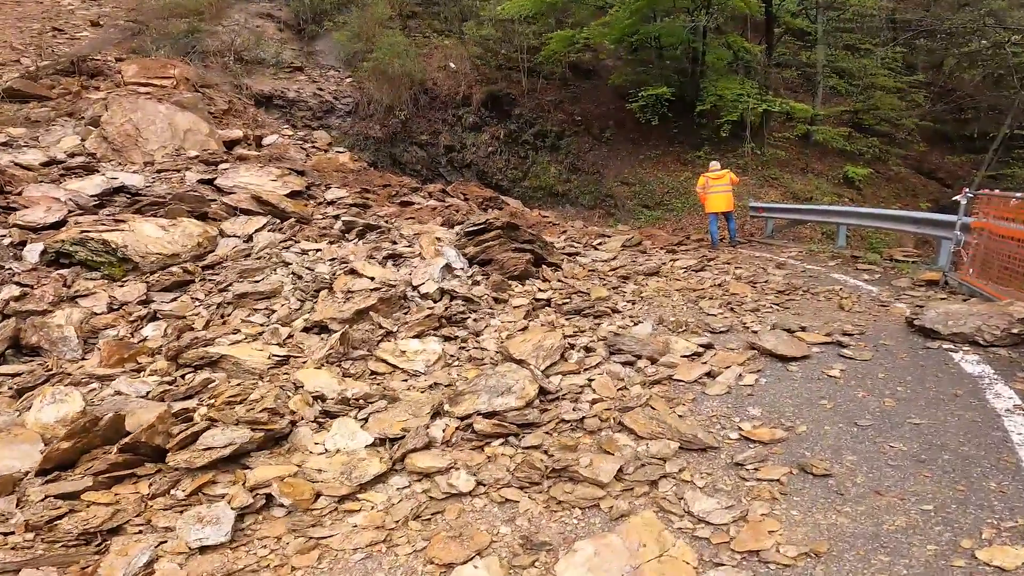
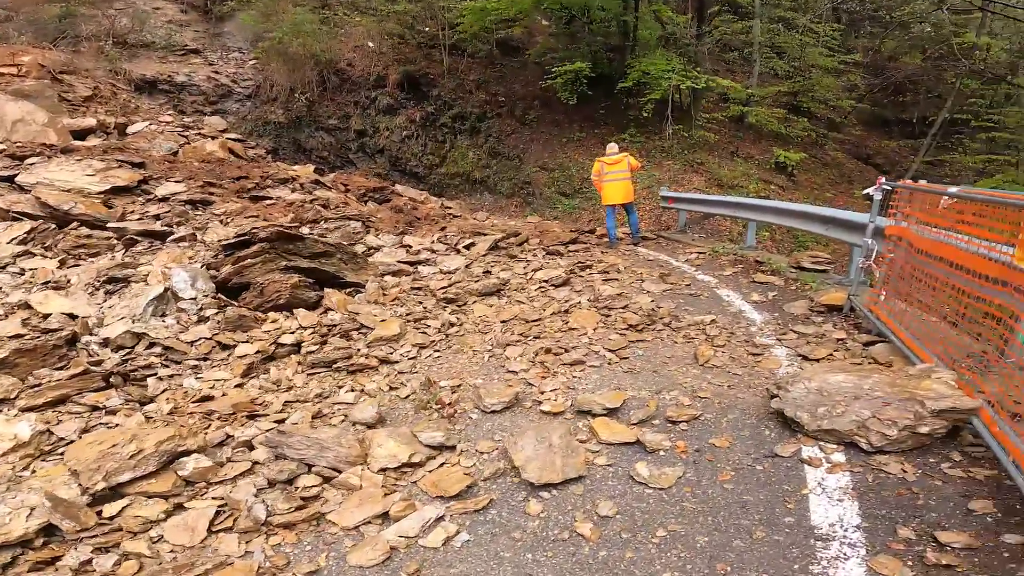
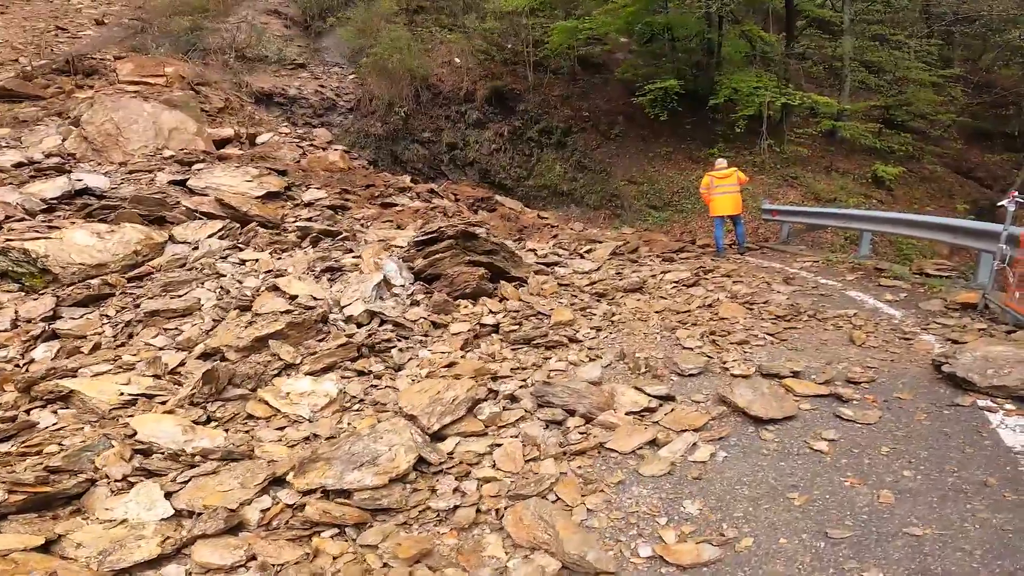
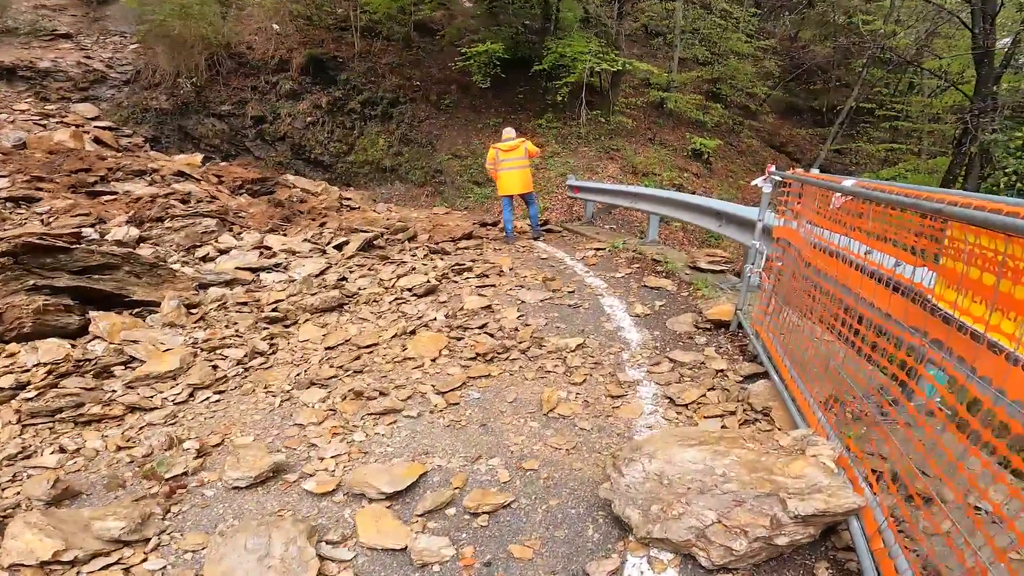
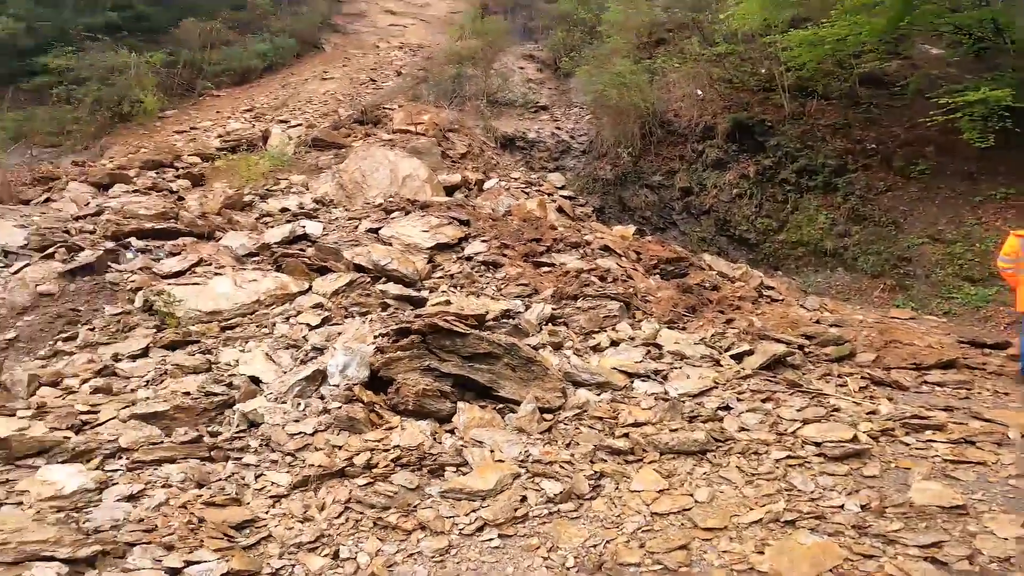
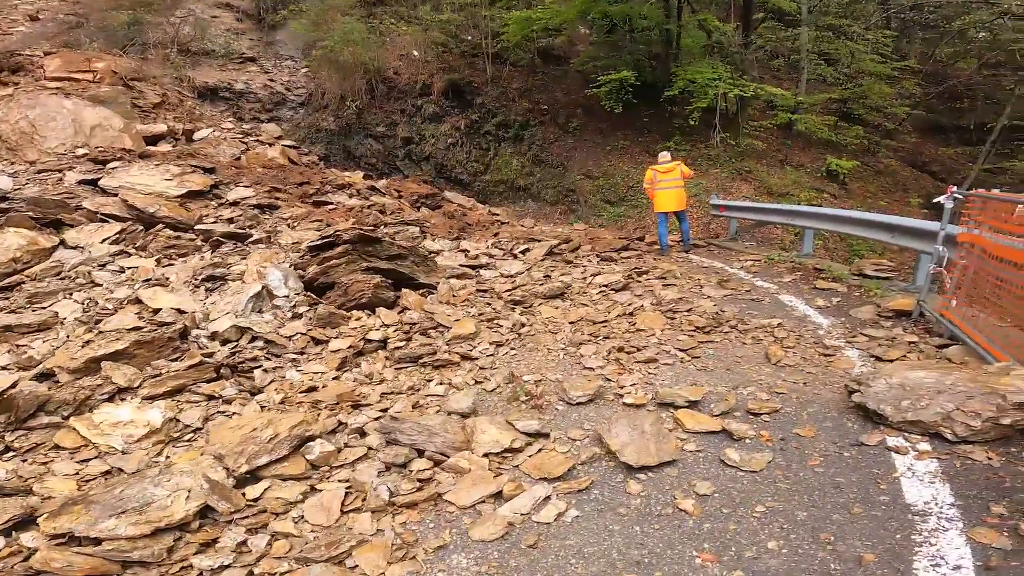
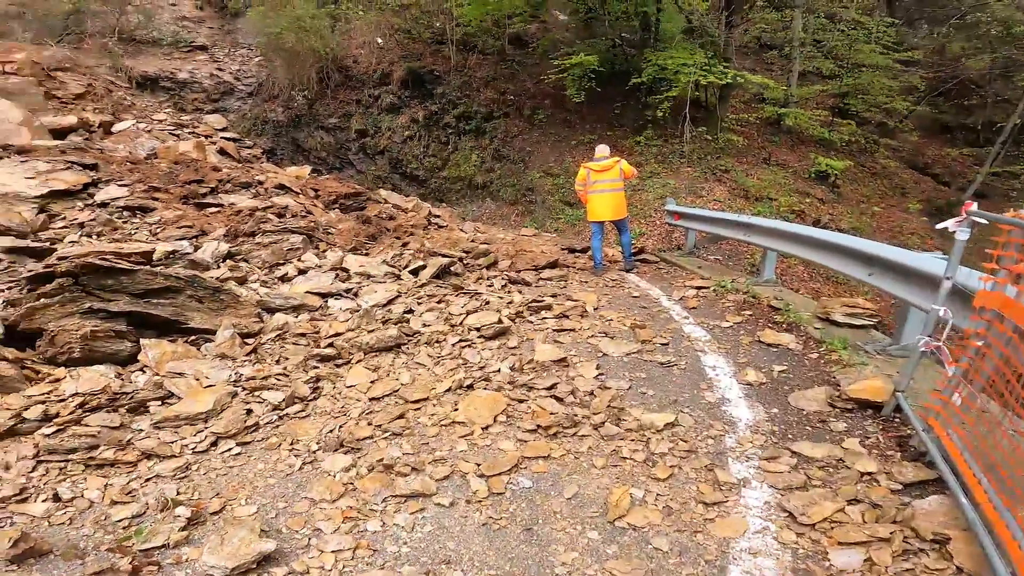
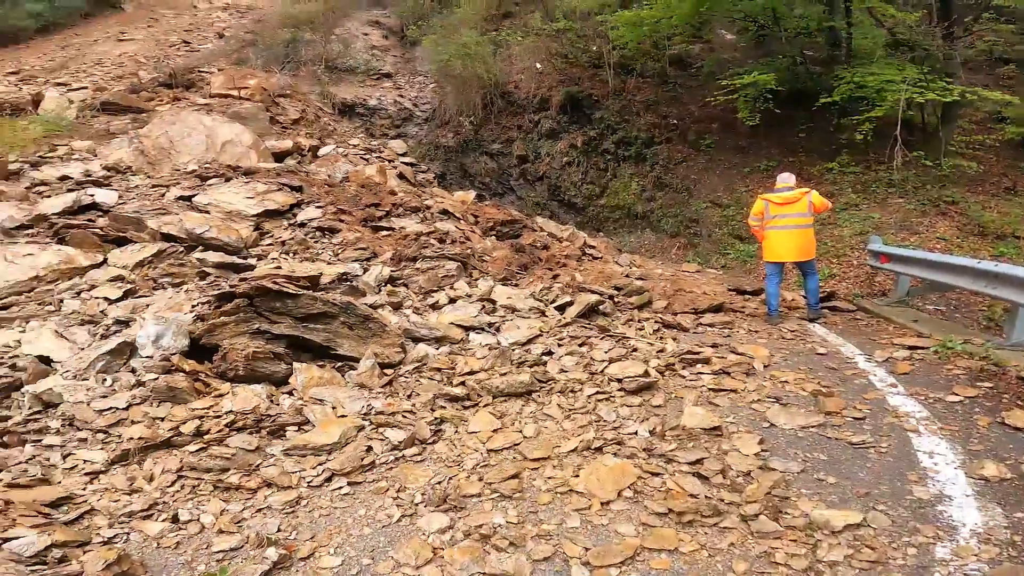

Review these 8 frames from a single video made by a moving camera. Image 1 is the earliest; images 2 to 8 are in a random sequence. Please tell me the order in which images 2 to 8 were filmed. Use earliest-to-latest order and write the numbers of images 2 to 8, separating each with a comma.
3, 6, 2, 4, 7, 8, 5
